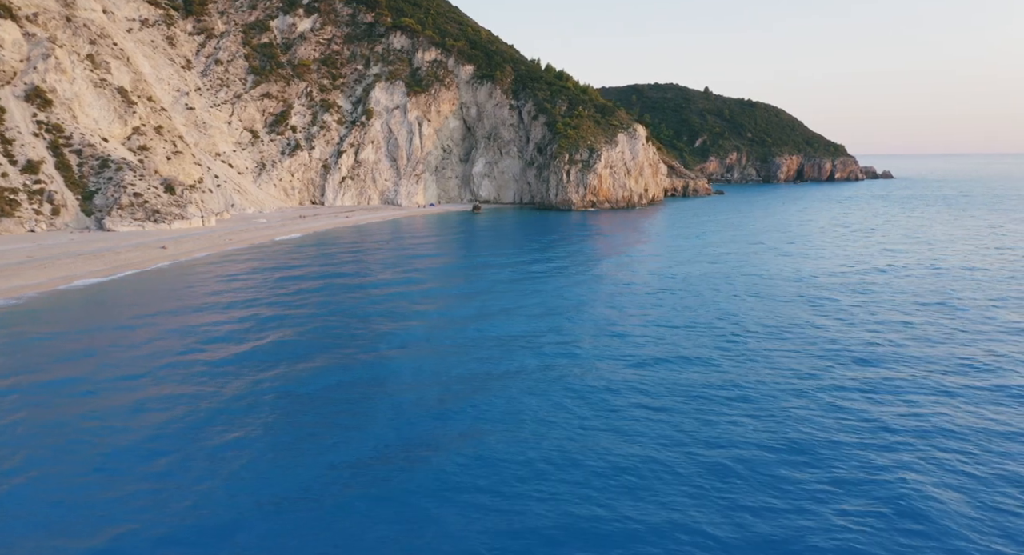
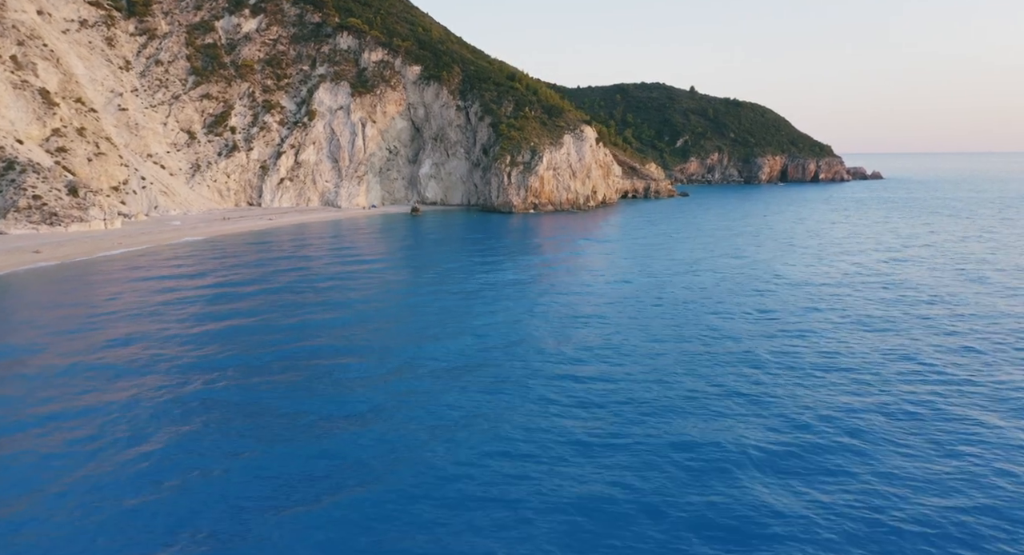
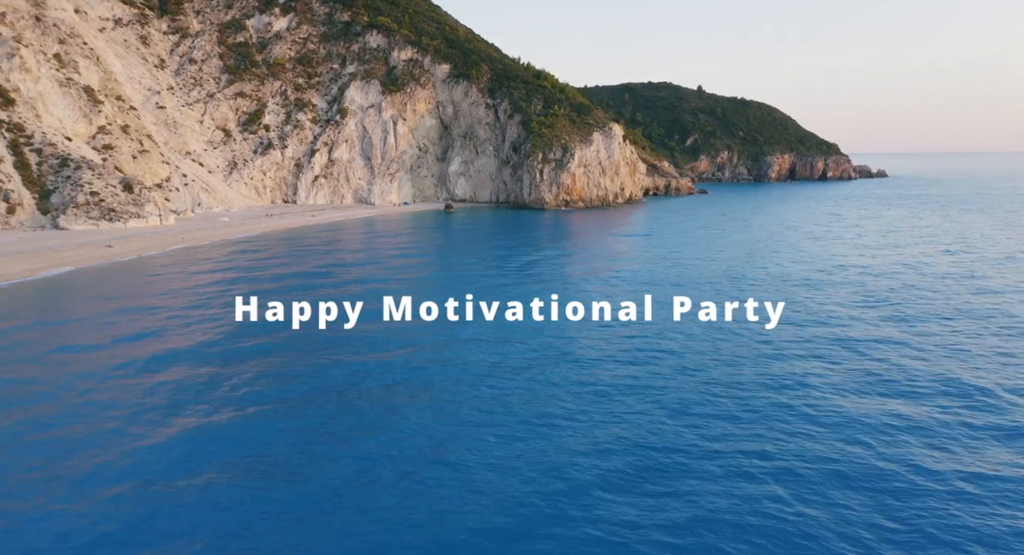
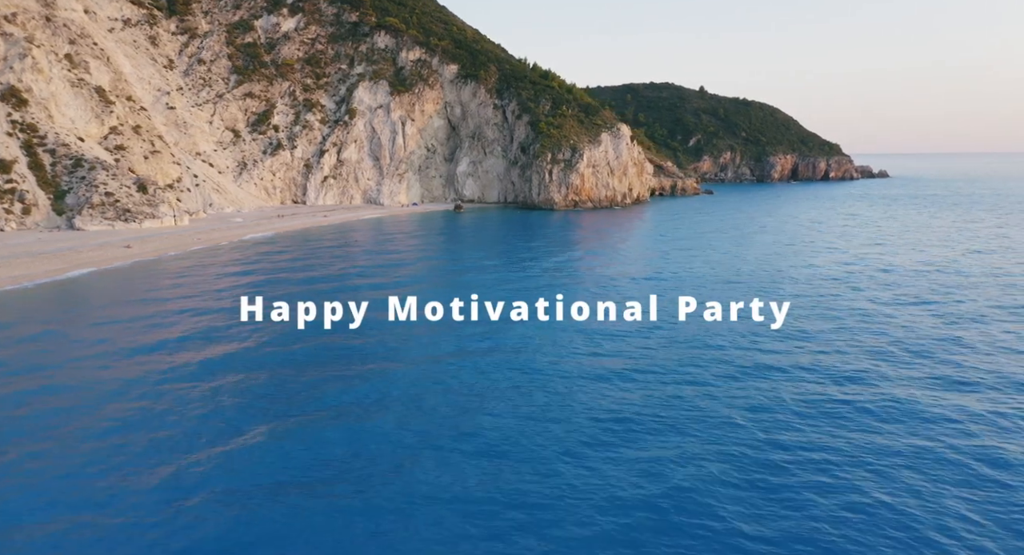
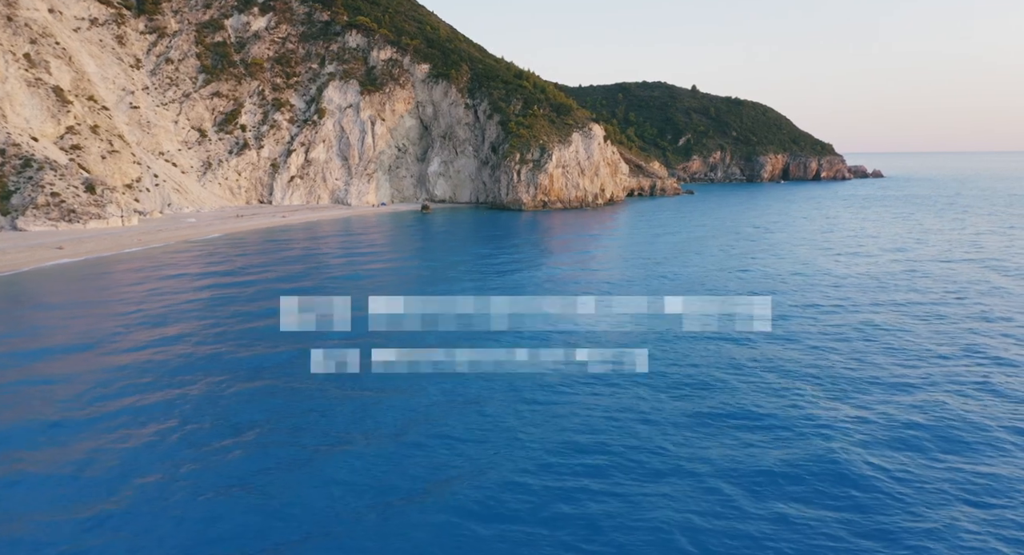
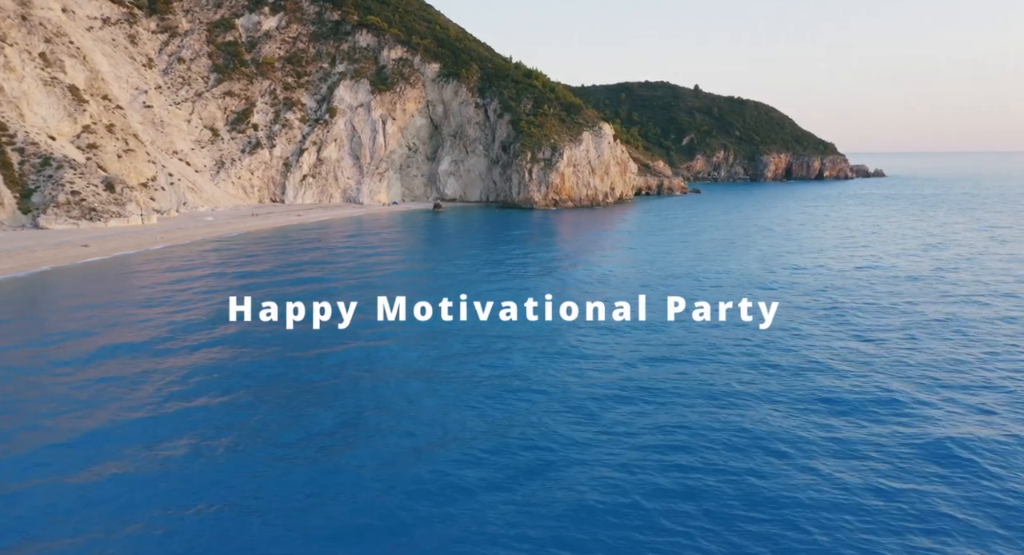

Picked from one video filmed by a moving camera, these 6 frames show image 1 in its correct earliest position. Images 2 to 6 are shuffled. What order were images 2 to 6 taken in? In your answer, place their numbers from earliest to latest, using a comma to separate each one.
4, 3, 6, 5, 2
